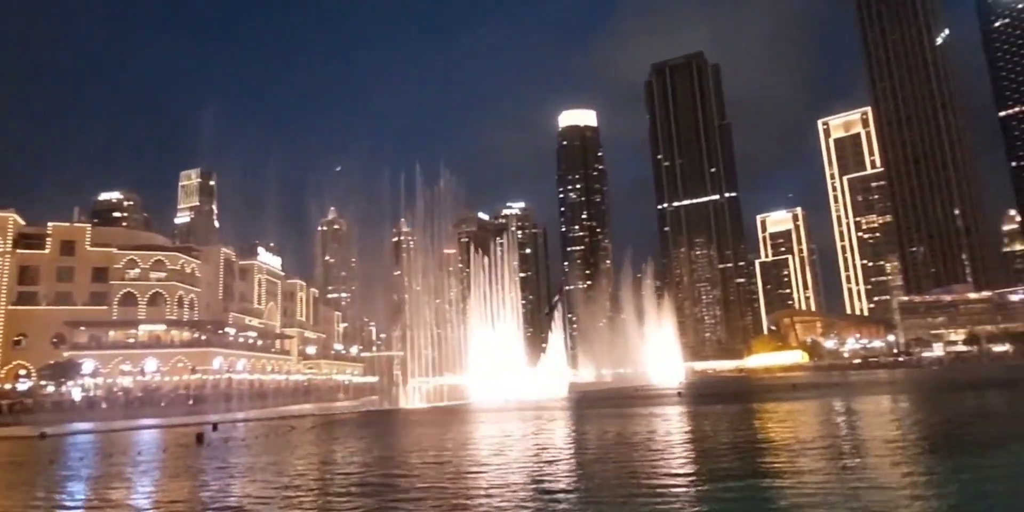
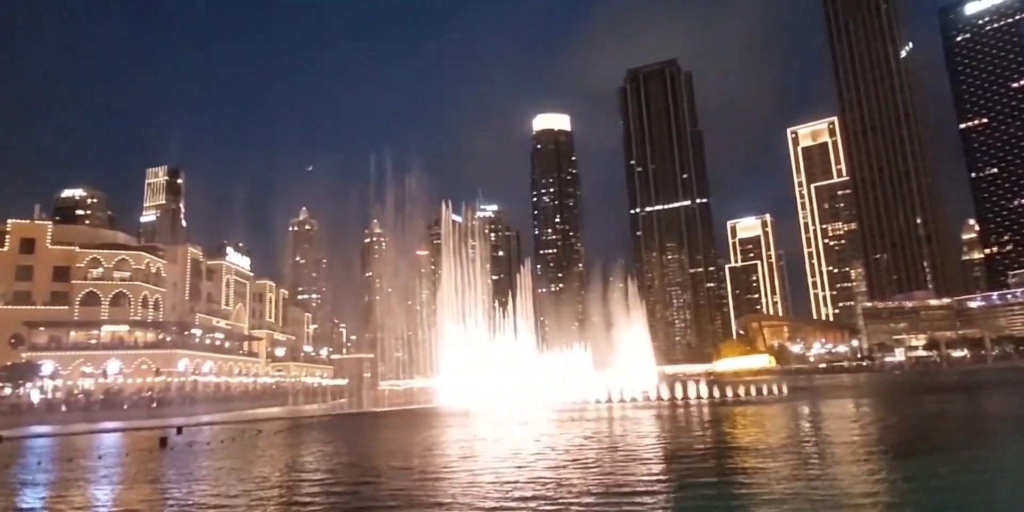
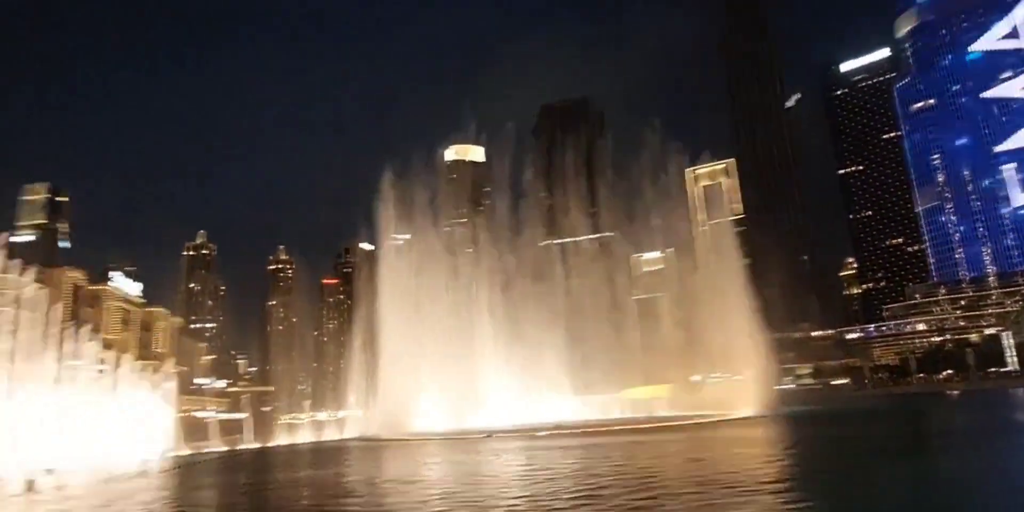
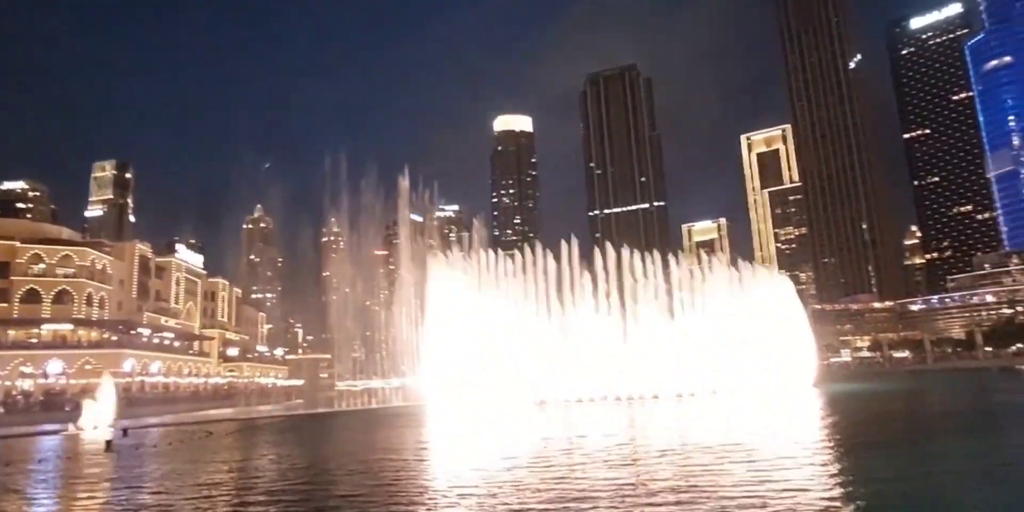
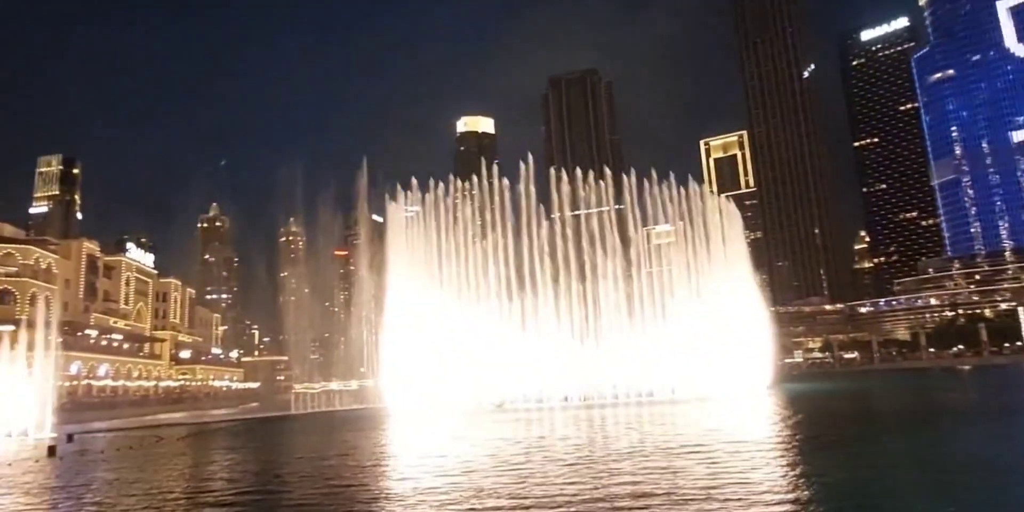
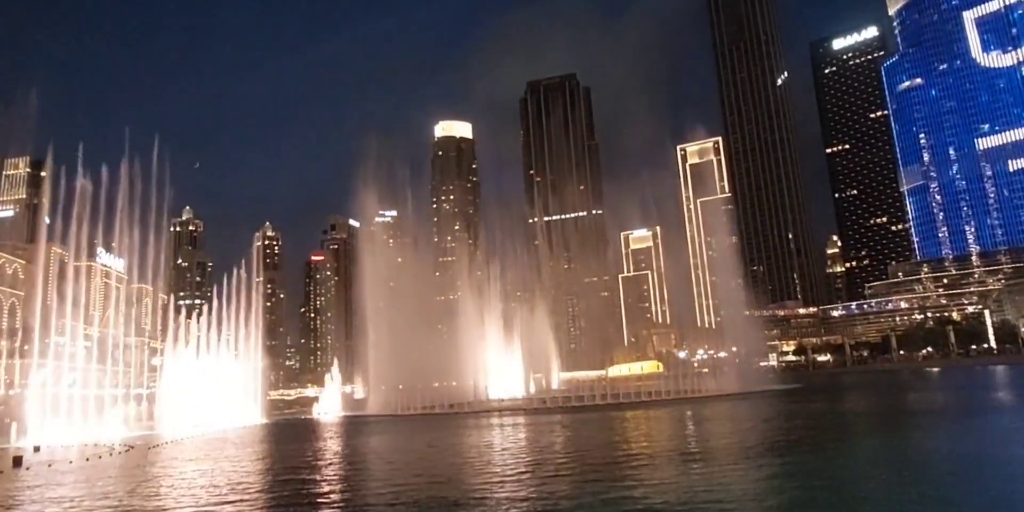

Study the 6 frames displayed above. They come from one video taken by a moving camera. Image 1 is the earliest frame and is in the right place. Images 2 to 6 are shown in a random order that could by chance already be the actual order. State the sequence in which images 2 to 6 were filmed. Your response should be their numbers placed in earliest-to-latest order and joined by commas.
2, 4, 5, 6, 3
